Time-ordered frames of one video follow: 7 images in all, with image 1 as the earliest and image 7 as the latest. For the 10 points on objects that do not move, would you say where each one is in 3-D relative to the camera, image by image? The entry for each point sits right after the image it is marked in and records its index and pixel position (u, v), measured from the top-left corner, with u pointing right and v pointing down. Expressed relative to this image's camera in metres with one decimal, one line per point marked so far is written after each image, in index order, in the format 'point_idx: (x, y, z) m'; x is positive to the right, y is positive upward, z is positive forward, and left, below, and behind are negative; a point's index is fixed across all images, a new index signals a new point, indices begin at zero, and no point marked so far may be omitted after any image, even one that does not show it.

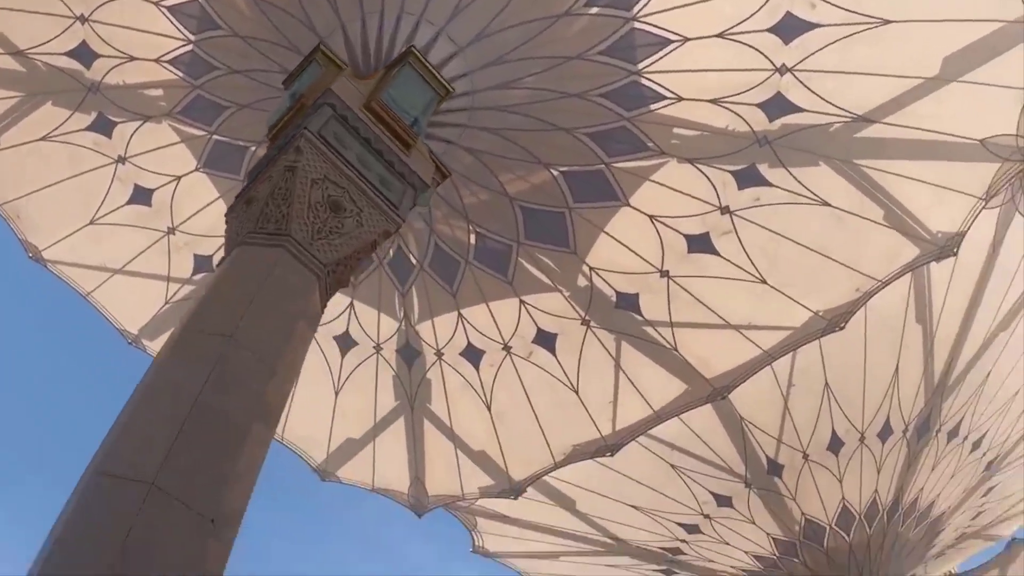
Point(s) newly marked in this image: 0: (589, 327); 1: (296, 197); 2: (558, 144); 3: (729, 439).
0: (+1.0, -0.5, +9.7) m
1: (-1.8, +0.8, +6.4) m
2: (+0.5, +1.7, +8.8) m
3: (+2.9, -2.0, +10.3) m
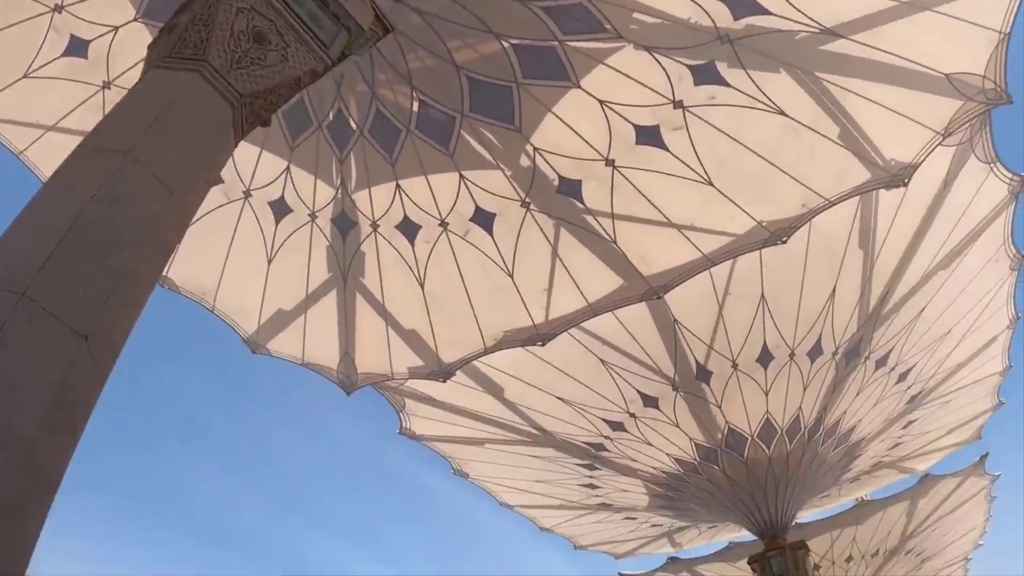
0: (+0.2, +1.0, +9.5) m
1: (-2.3, +2.1, +6.0) m
2: (0.0, +3.1, +8.5) m
3: (+2.0, -0.7, +10.3) m
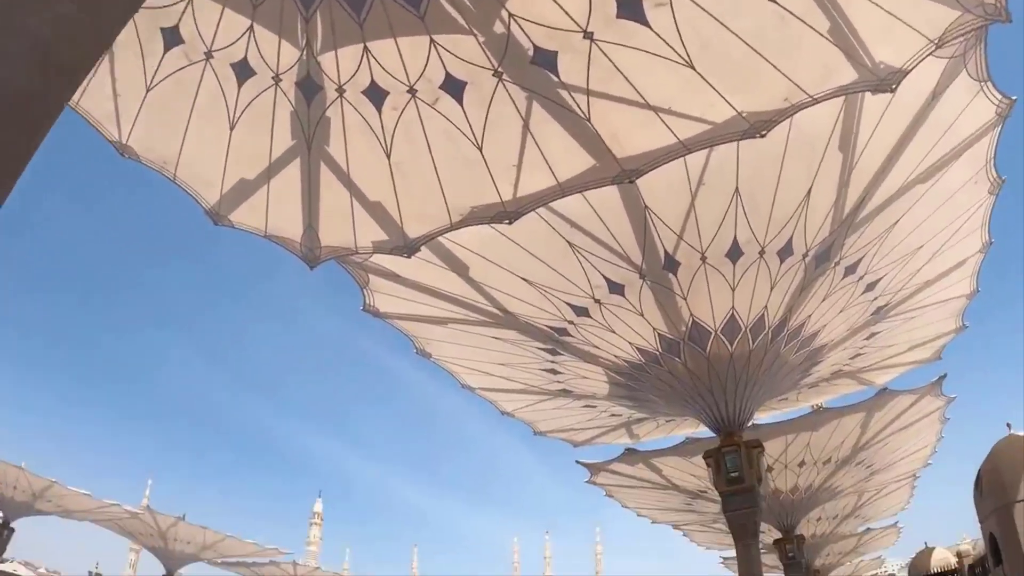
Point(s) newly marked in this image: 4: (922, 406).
0: (-0.1, +2.5, +9.2) m
1: (-2.5, +3.4, +5.5) m
2: (-0.2, +4.4, +7.9) m
3: (+1.6, +0.8, +10.2) m
4: (+9.1, -2.8, +16.9) m
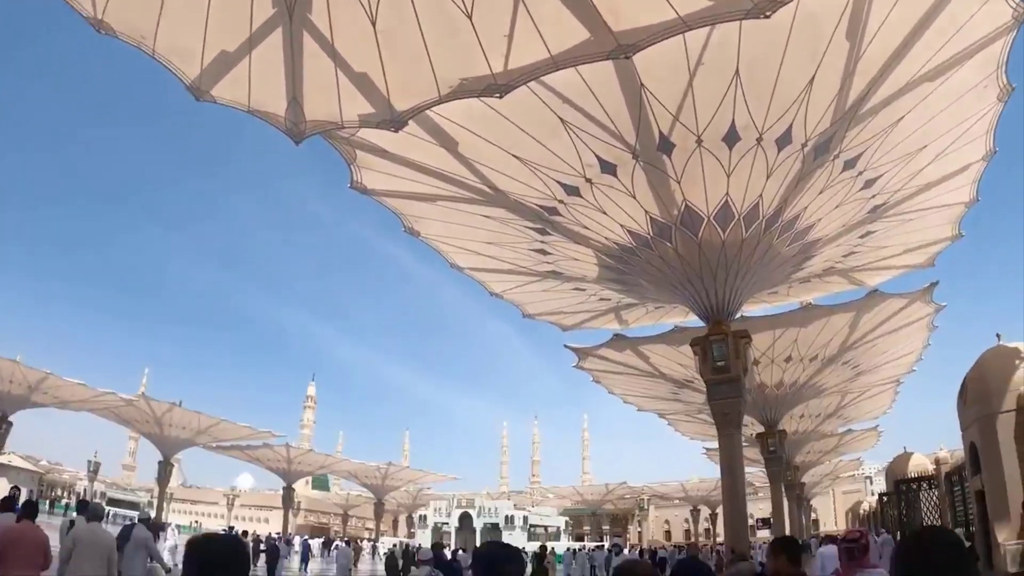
0: (-0.2, +3.9, +8.8) m
1: (-2.5, +4.5, +5.0) m
2: (-0.2, +5.8, +7.3) m
3: (+1.5, +2.4, +10.0) m
4: (+8.9, -0.6, +17.1) m
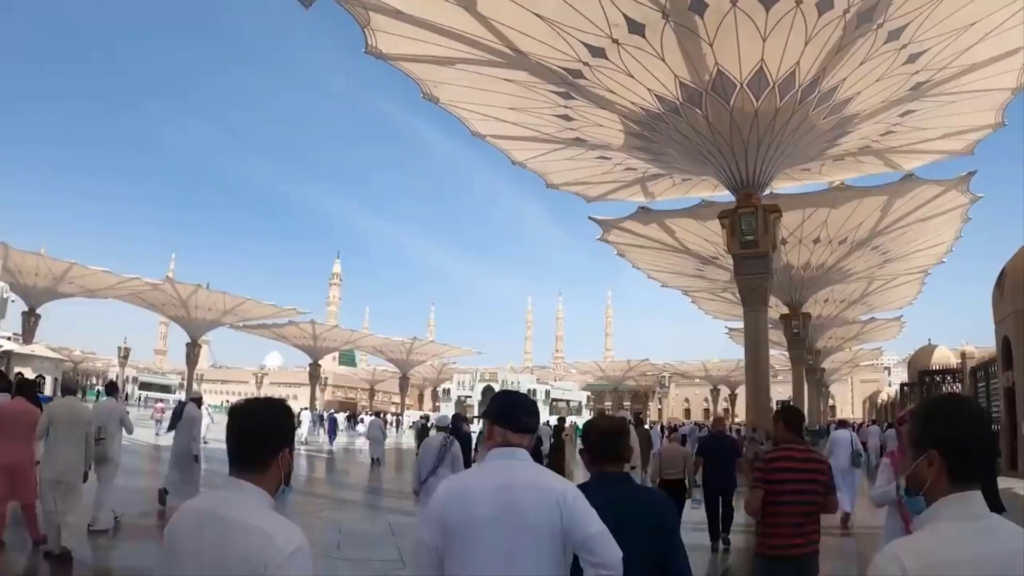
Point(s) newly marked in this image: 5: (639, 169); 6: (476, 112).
0: (+0.2, +5.5, +8.0) m
1: (-2.3, +5.5, +4.3) m
2: (+0.1, +7.1, +6.3) m
3: (+1.8, +4.1, +9.4) m
4: (+9.5, +2.0, +16.6) m
5: (+2.4, +2.3, +14.5) m
6: (-0.6, +3.0, +13.3) m
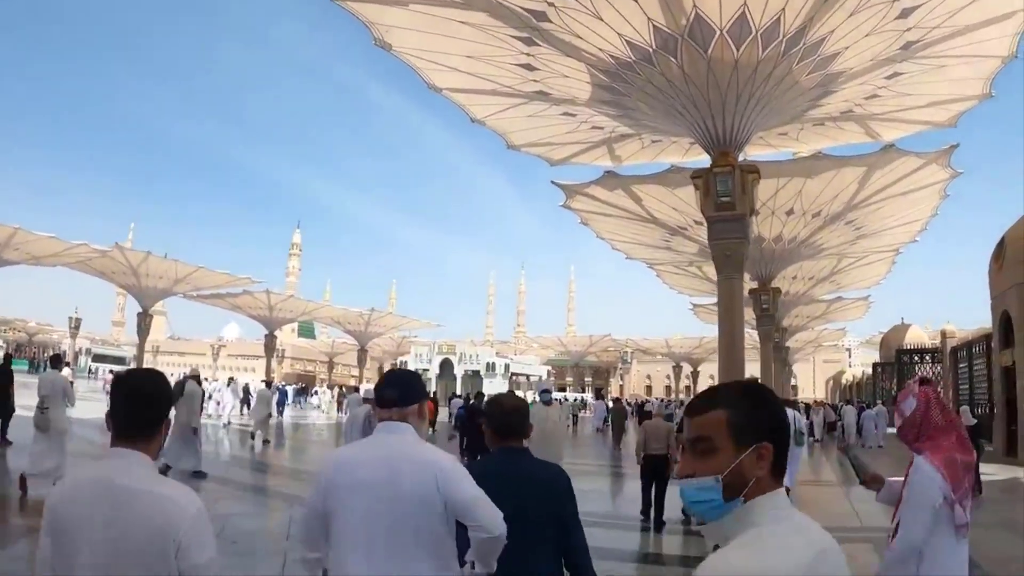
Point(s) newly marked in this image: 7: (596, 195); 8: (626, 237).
0: (-0.2, +5.9, +6.8) m
1: (-2.5, +5.8, +2.9) m
2: (-0.2, +7.4, +5.0) m
3: (+1.4, +4.5, +8.2) m
4: (+8.6, +2.4, +15.8) m
5: (+1.7, +2.8, +13.4) m
6: (-1.3, +3.6, +12.1) m
7: (+1.8, +2.0, +16.3) m
8: (+2.9, +1.3, +19.8) m
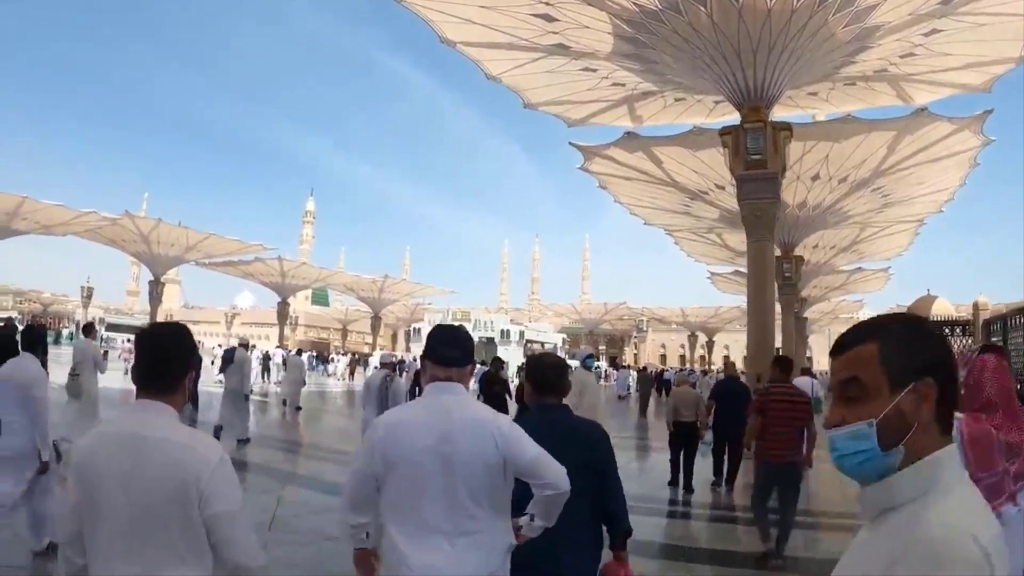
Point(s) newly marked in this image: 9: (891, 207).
0: (0.0, +6.2, +6.1) m
1: (-2.4, +6.1, +2.4) m
2: (0.0, +7.7, +4.3) m
3: (+1.6, +4.9, +7.7) m
4: (+8.9, +3.1, +15.2) m
5: (+2.0, +3.4, +12.9) m
6: (-1.0, +4.2, +11.6) m
7: (+2.1, +2.7, +15.8) m
8: (+3.3, +2.1, +19.3) m
9: (+9.7, +2.1, +19.7) m
